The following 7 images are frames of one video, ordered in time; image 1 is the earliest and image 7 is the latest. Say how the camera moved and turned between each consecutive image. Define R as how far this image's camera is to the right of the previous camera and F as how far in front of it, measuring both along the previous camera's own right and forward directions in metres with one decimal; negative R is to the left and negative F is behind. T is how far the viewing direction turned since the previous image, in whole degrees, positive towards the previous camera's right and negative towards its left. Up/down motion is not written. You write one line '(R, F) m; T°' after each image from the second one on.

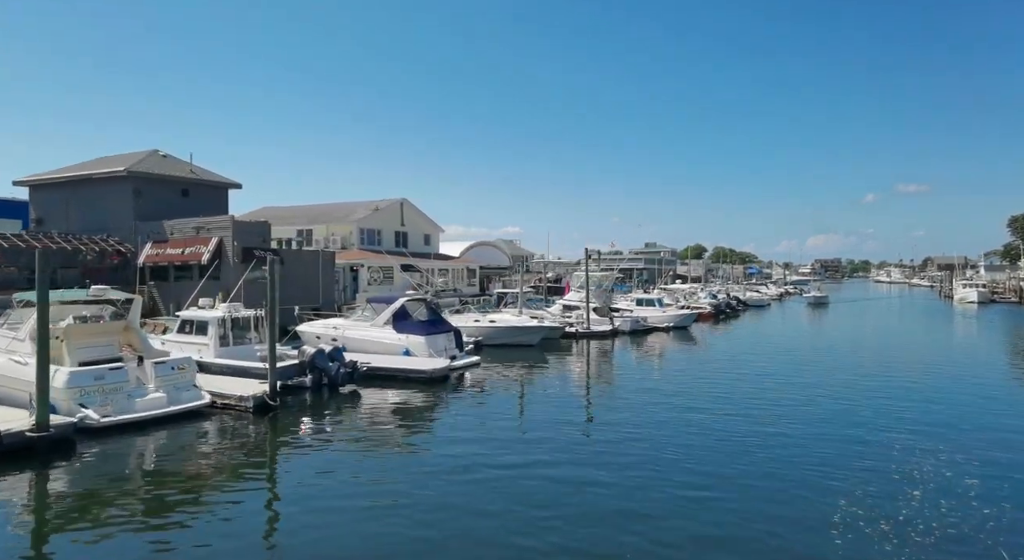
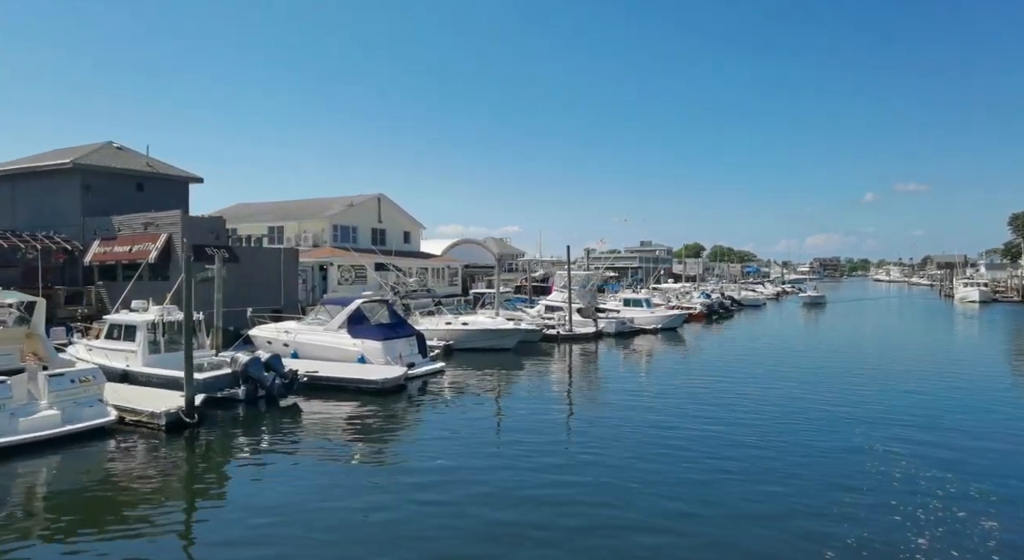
(+1.0, +1.8) m; 0°
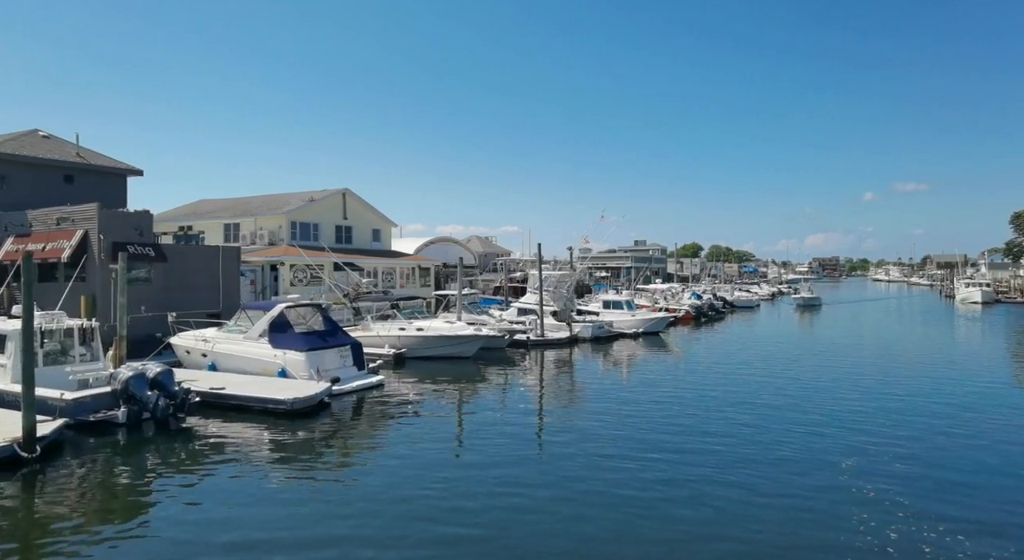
(+1.4, +2.5) m; 0°
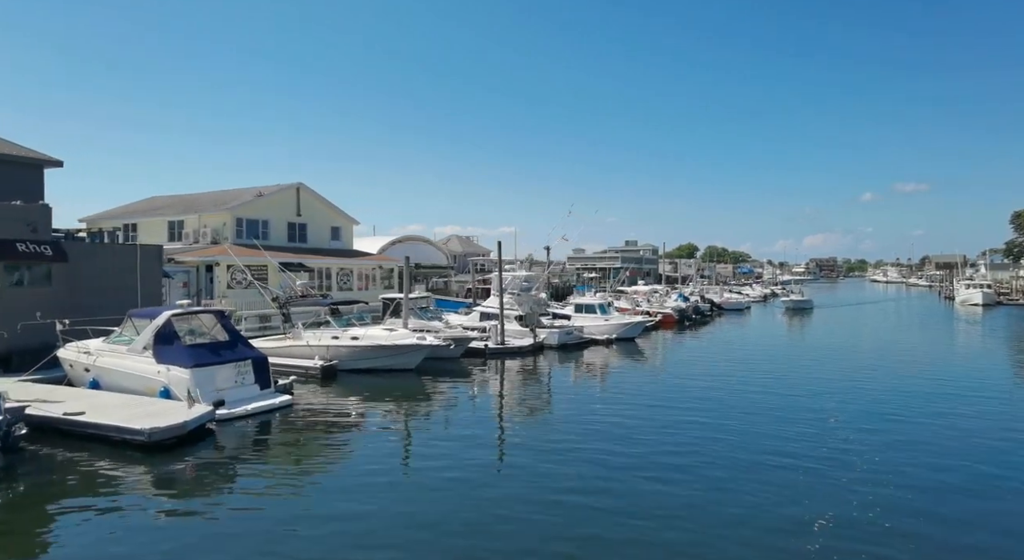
(+1.6, +2.6) m; 0°
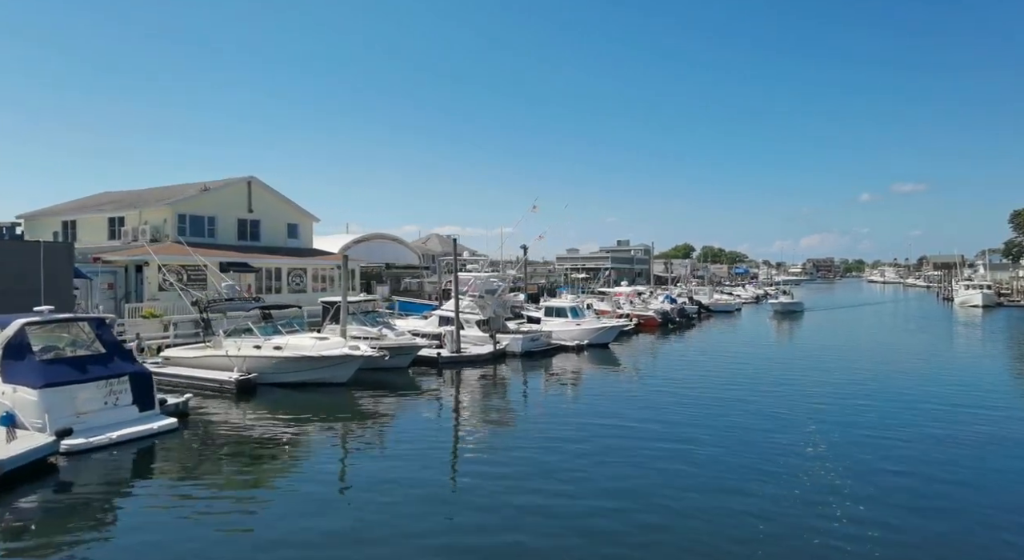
(+1.5, +2.4) m; 0°
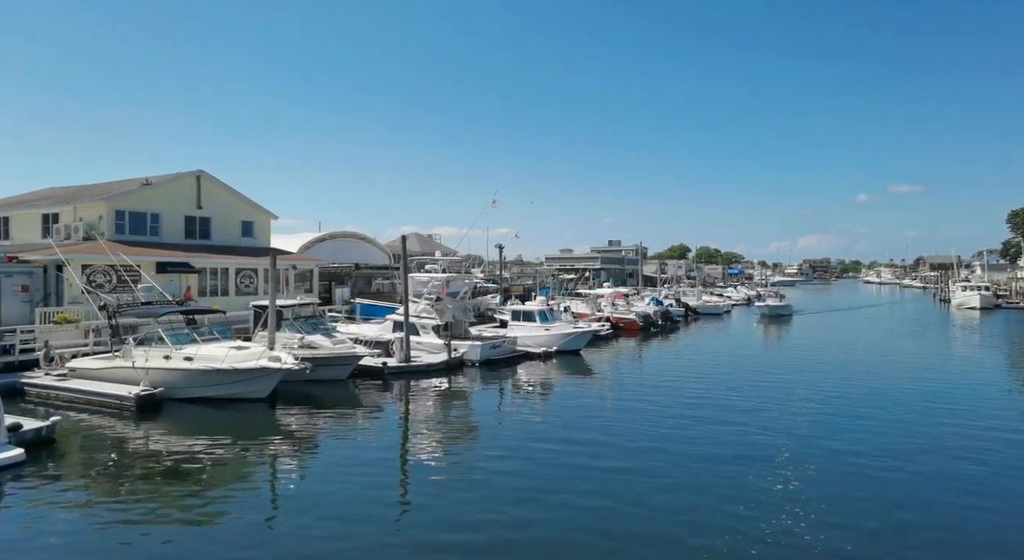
(+1.3, +2.2) m; 0°
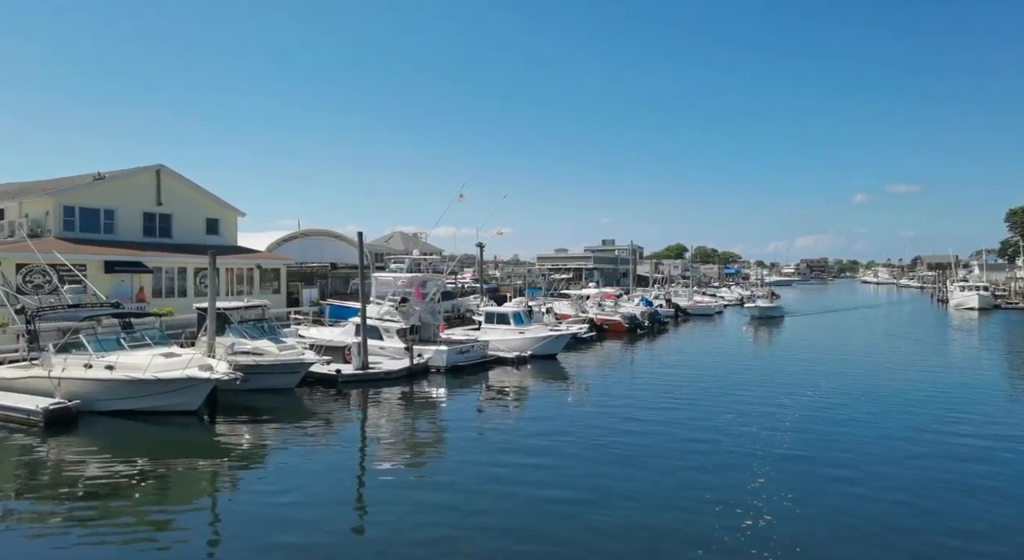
(+1.0, +1.5) m; 0°
